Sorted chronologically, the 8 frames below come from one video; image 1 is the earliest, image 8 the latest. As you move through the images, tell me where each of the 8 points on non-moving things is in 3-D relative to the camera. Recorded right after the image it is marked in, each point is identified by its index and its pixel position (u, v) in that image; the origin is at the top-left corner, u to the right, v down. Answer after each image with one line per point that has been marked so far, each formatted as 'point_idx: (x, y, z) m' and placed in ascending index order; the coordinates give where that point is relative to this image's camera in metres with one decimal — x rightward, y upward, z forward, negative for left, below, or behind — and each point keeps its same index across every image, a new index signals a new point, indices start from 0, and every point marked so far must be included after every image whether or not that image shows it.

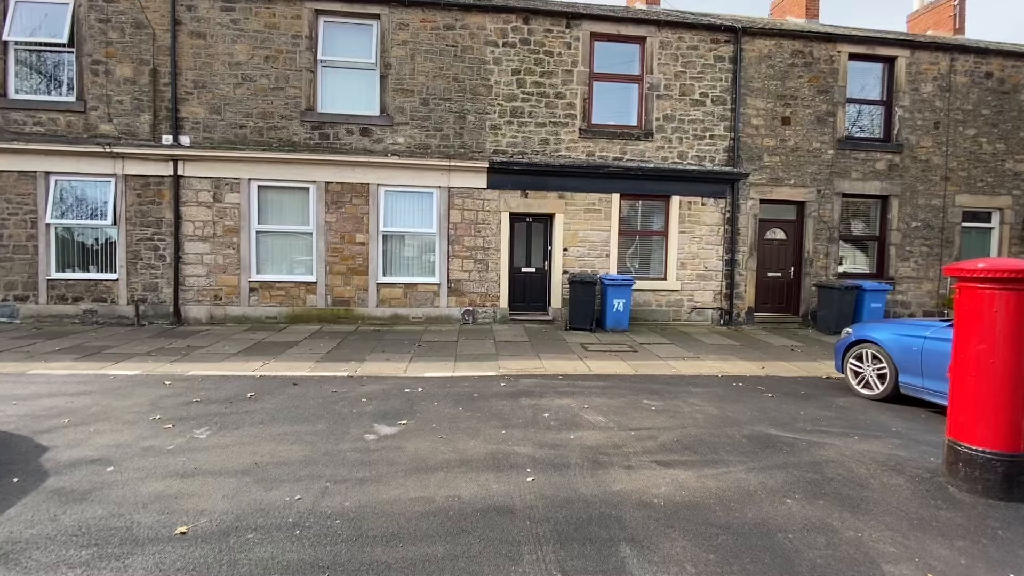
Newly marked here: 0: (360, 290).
0: (-3.3, 0.0, +10.7) m
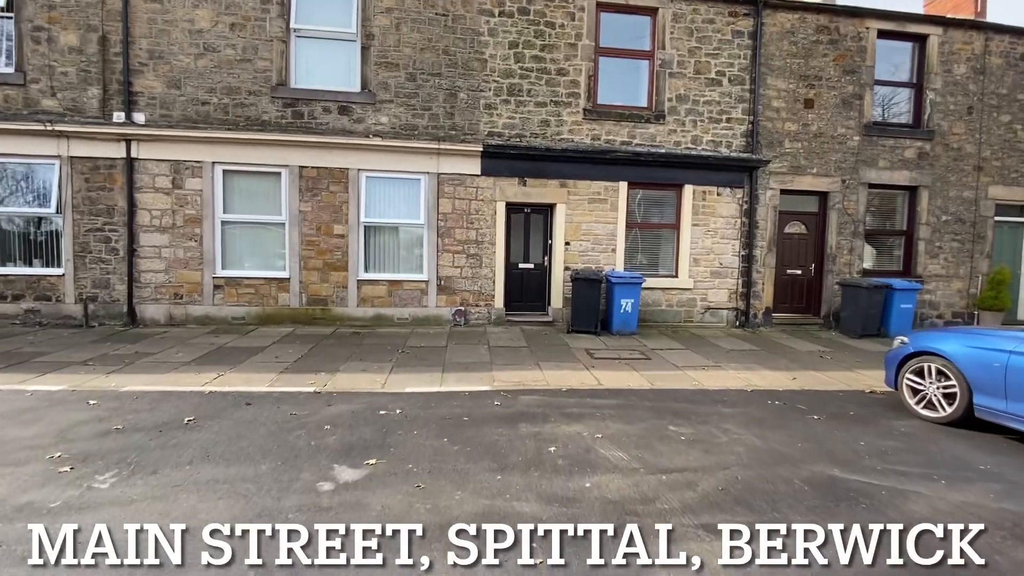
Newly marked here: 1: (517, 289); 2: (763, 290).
0: (-3.4, 0.0, +9.6) m
1: (+0.1, 0.0, +10.3) m
2: (+5.5, 0.0, +10.8) m
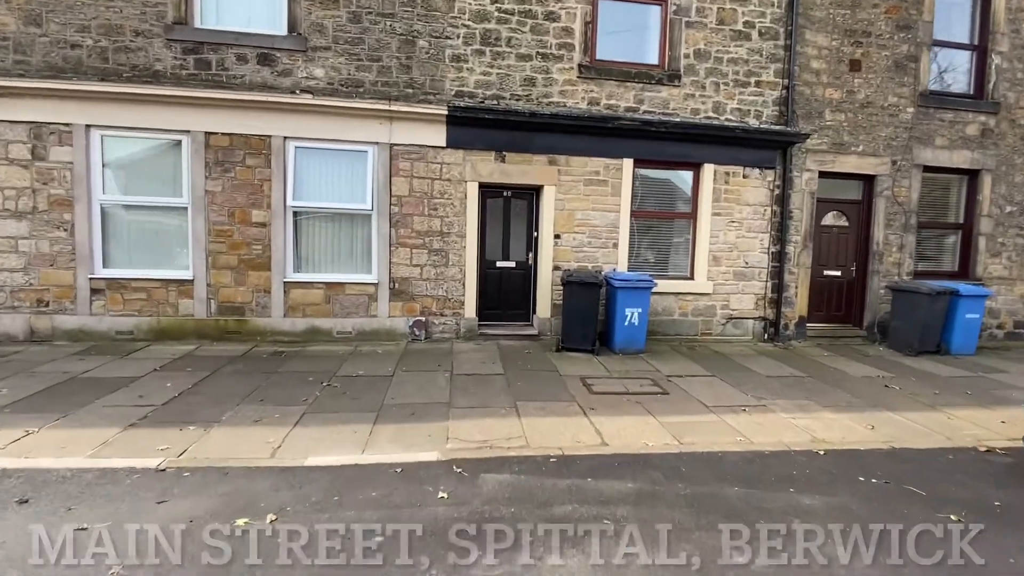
0: (-3.8, -0.1, +7.4) m
1: (-0.3, -0.1, +8.2) m
2: (+5.1, -0.1, +8.8) m
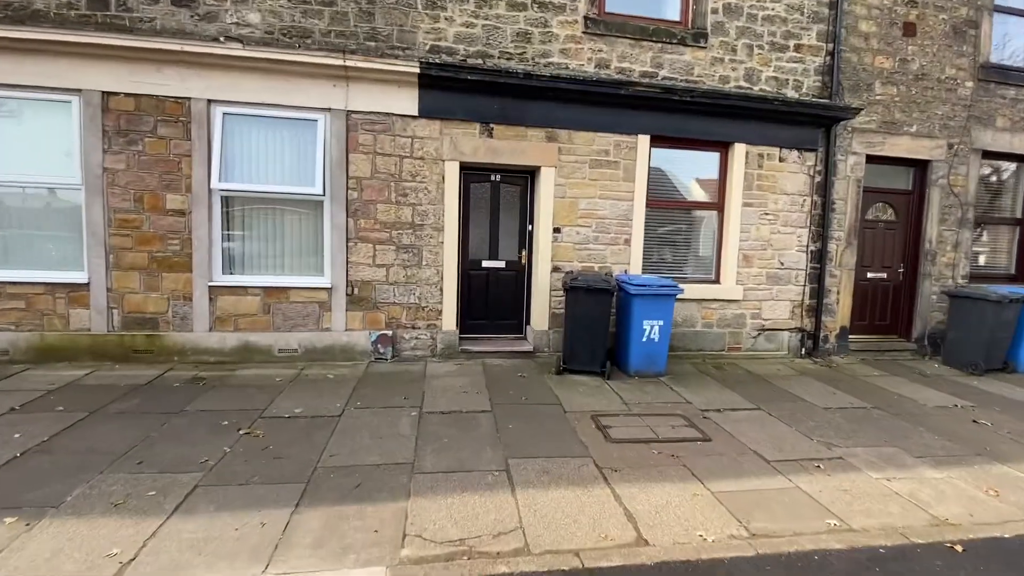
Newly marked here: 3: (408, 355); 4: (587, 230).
0: (-3.9, -0.1, +5.7) m
1: (-0.5, -0.2, +6.7) m
2: (+4.9, -0.2, +7.4) m
3: (-1.3, -0.8, +6.2) m
4: (+1.0, +0.8, +6.5) m
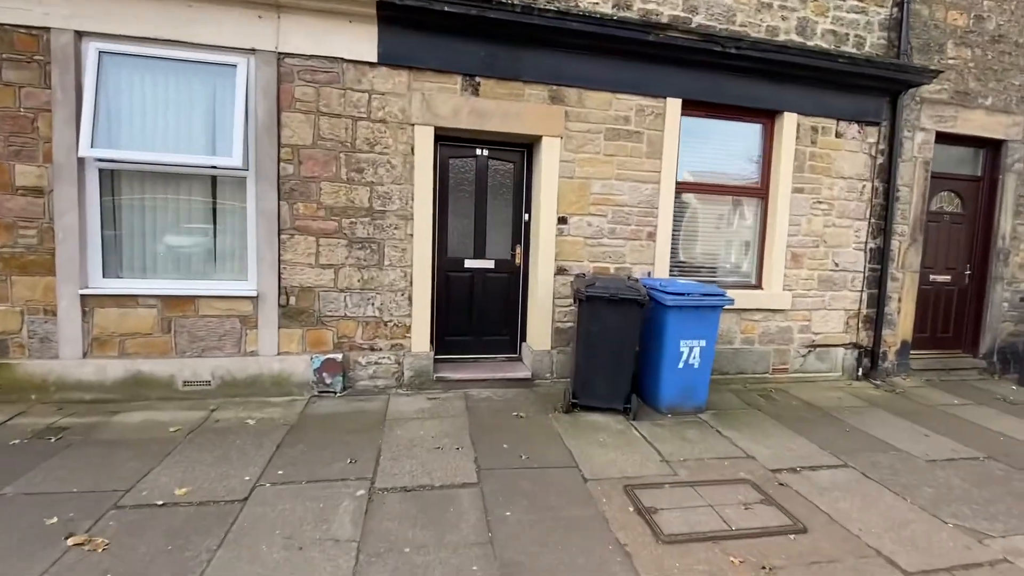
0: (-3.9, -0.2, +4.1) m
1: (-0.6, -0.2, +5.1) m
2: (+4.8, -0.3, +6.1) m
3: (-1.4, -0.9, +4.6) m
4: (+0.9, +0.7, +5.0) m
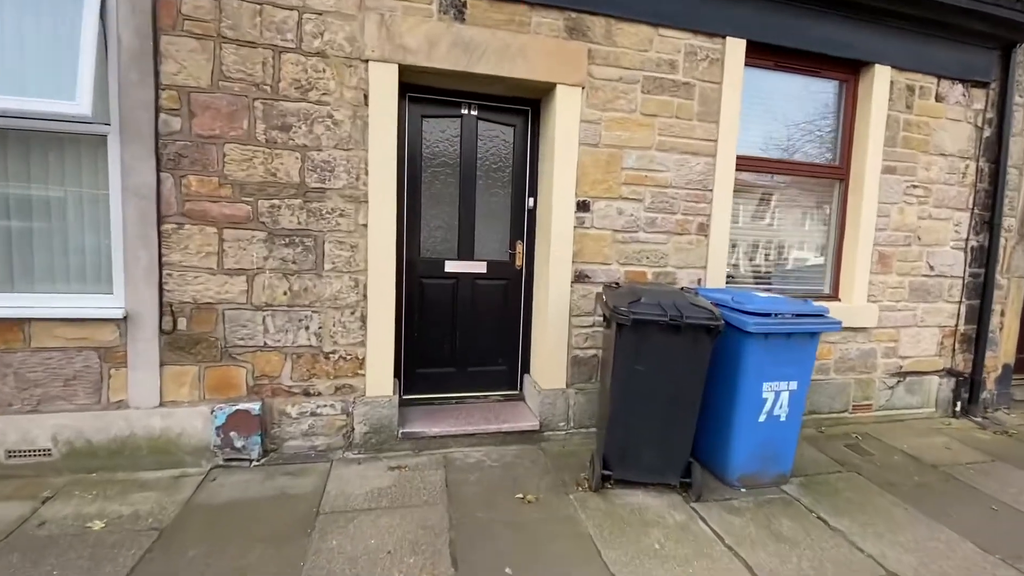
0: (-3.9, -0.3, +2.5) m
1: (-0.6, -0.3, +3.7) m
2: (+4.7, -0.4, +4.7) m
3: (-1.4, -1.0, +3.1) m
4: (+0.9, +0.6, +3.6) m
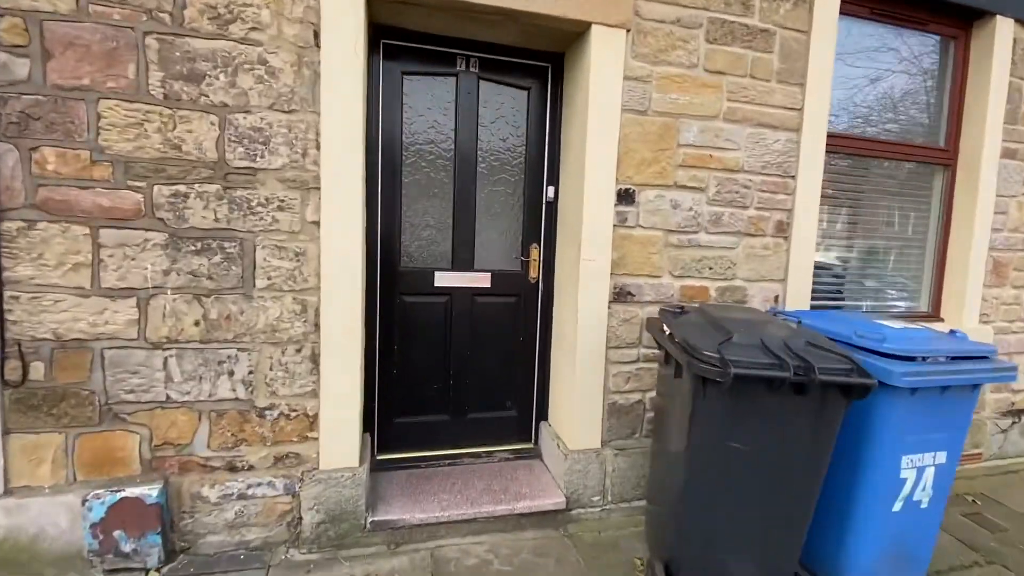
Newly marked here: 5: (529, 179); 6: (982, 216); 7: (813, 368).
0: (-3.8, -0.4, +1.5) m
1: (-0.5, -0.5, +2.7) m
2: (+4.8, -0.5, +3.8) m
3: (-1.3, -1.1, +2.2) m
4: (+1.0, +0.5, +2.6) m
5: (+0.1, +0.6, +2.7) m
6: (+3.0, +0.5, +3.2) m
7: (+1.0, -0.2, +1.8) m
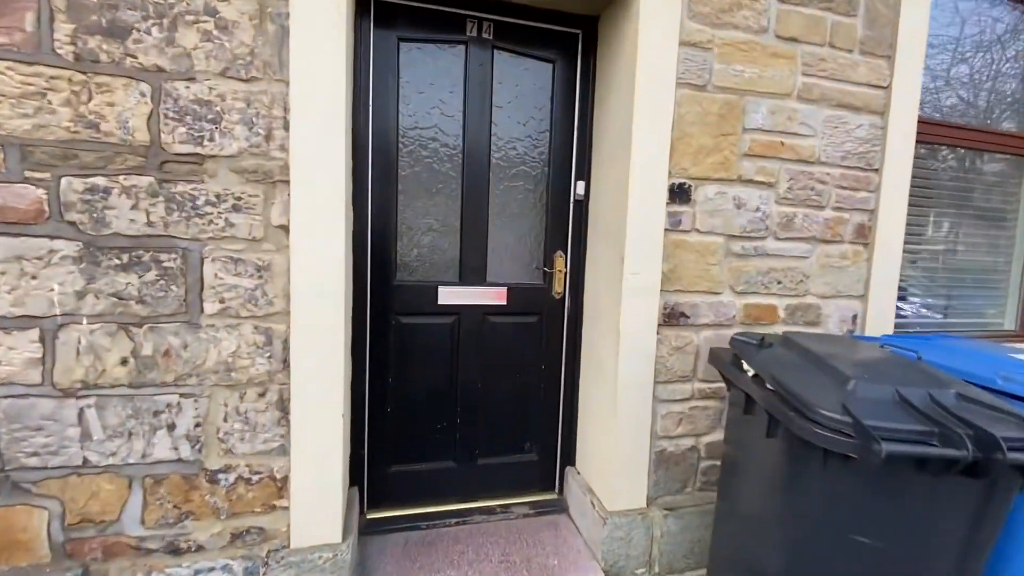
0: (-3.7, -0.5, +1.0) m
1: (-0.4, -0.5, +2.2) m
2: (+4.9, -0.6, +3.4) m
3: (-1.2, -1.2, +1.7) m
4: (+1.1, +0.4, +2.1) m
5: (+0.2, +0.5, +2.2) m
6: (+3.1, +0.4, +2.7) m
7: (+1.1, -0.3, +1.3) m
